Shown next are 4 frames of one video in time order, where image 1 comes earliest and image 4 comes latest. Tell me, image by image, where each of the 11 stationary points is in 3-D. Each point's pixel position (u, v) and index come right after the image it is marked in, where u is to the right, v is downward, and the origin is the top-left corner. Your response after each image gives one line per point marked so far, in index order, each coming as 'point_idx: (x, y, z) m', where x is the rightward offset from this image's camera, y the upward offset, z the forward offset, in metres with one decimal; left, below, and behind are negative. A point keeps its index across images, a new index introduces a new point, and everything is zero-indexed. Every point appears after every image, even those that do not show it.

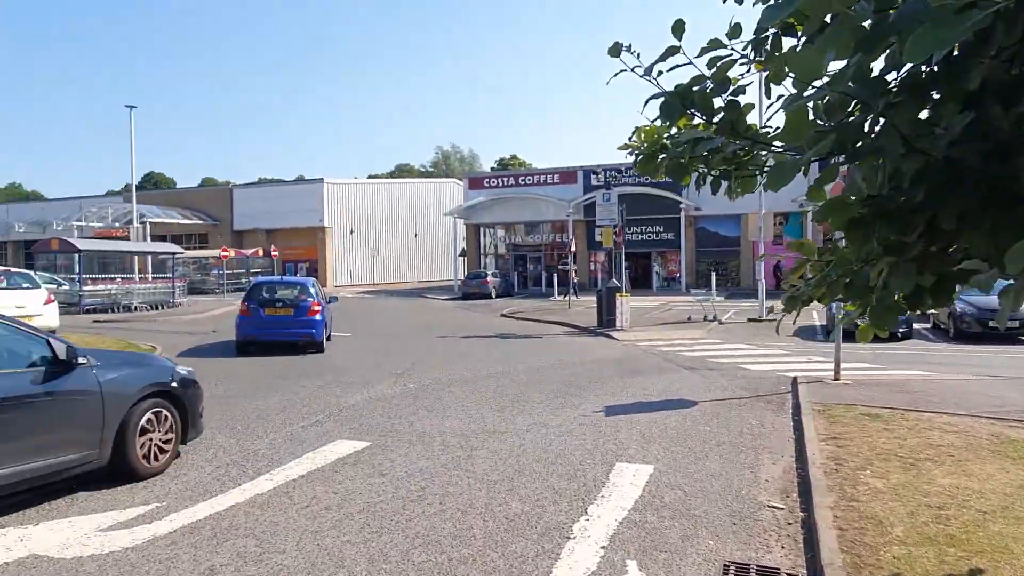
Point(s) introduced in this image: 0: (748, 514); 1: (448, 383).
0: (+1.9, -1.8, +5.8) m
1: (-1.0, -1.6, +11.9) m
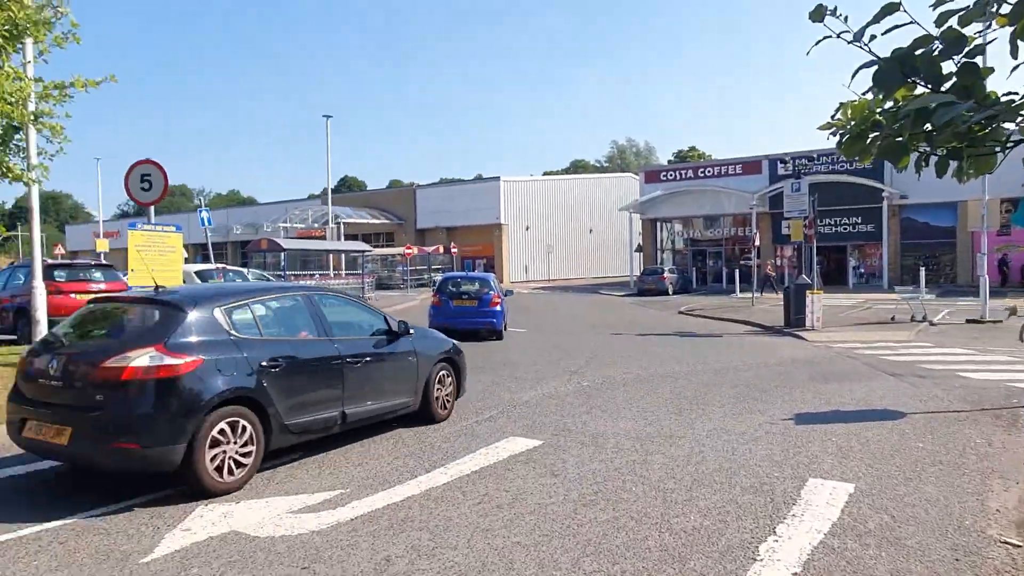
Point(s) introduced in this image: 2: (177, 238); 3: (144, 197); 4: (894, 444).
0: (+3.1, -1.8, +4.9) m
1: (+1.8, -1.5, +11.6) m
2: (-5.2, +0.8, +11.3) m
3: (-5.5, +1.4, +10.9) m
4: (+3.8, -1.6, +7.3) m
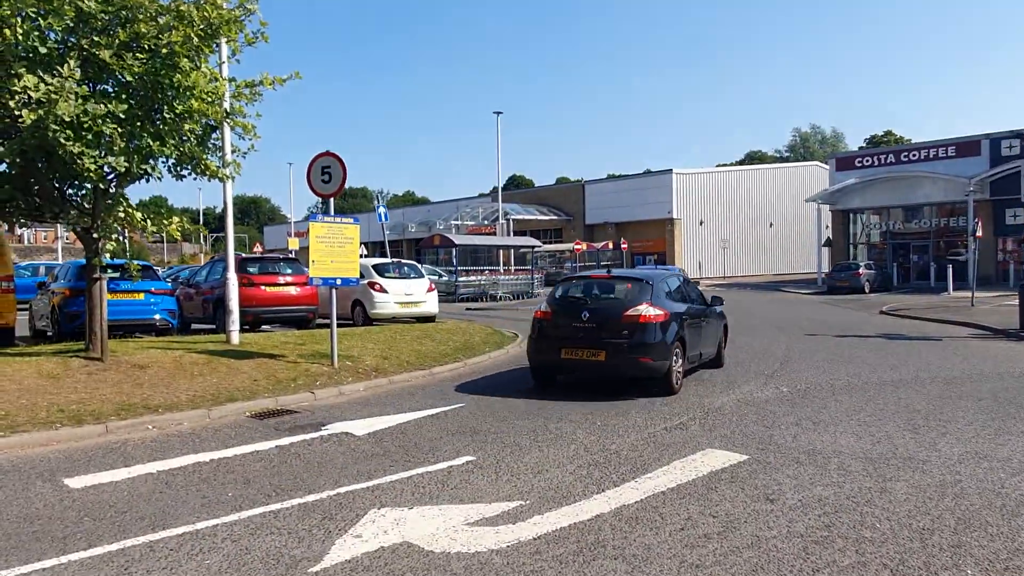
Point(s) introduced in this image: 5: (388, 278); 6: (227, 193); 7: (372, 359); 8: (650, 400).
0: (+4.3, -1.7, +3.3) m
1: (+4.4, -1.4, +10.1) m
2: (-2.4, +0.9, +11.3) m
3: (-2.8, +1.5, +11.0) m
4: (+5.4, -1.5, +5.4) m
5: (-2.9, +0.2, +16.9) m
6: (-4.7, +1.6, +12.0) m
7: (-2.3, -1.2, +12.0) m
8: (+1.8, -1.4, +9.4) m
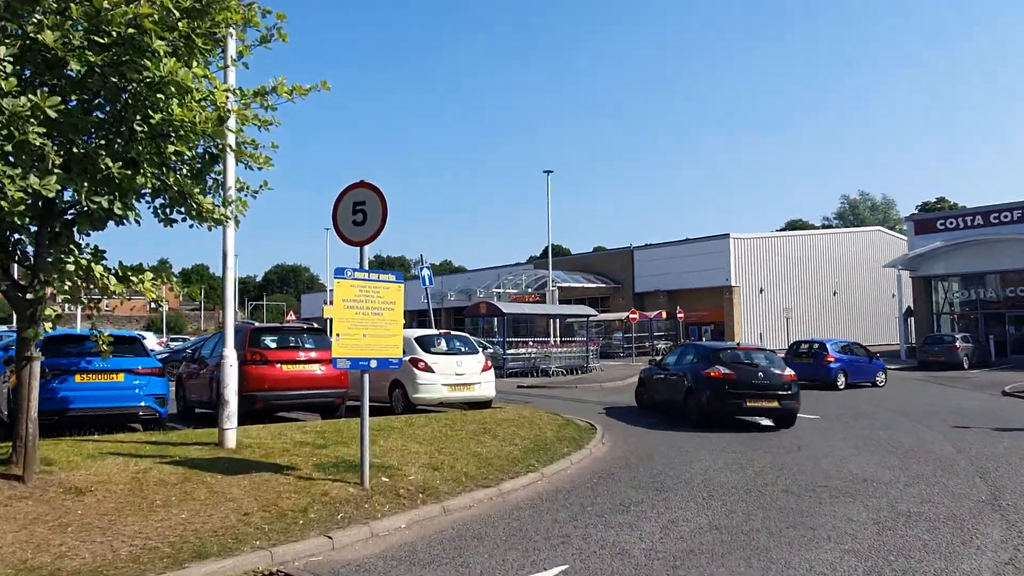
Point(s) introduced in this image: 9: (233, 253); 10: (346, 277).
0: (+5.0, -1.9, -0.4) m
1: (+5.5, -2.2, +6.3) m
2: (-1.3, 0.0, +8.1) m
3: (-1.7, +0.6, +7.8) m
4: (+6.3, -1.8, +1.6) m
5: (-1.4, -1.2, +13.7) m
6: (-3.5, +0.6, +9.0) m
7: (-1.1, -2.2, +8.6) m
8: (+2.8, -2.2, +5.8) m
9: (-3.4, +0.4, +8.8) m
10: (-1.8, +0.1, +7.7) m
